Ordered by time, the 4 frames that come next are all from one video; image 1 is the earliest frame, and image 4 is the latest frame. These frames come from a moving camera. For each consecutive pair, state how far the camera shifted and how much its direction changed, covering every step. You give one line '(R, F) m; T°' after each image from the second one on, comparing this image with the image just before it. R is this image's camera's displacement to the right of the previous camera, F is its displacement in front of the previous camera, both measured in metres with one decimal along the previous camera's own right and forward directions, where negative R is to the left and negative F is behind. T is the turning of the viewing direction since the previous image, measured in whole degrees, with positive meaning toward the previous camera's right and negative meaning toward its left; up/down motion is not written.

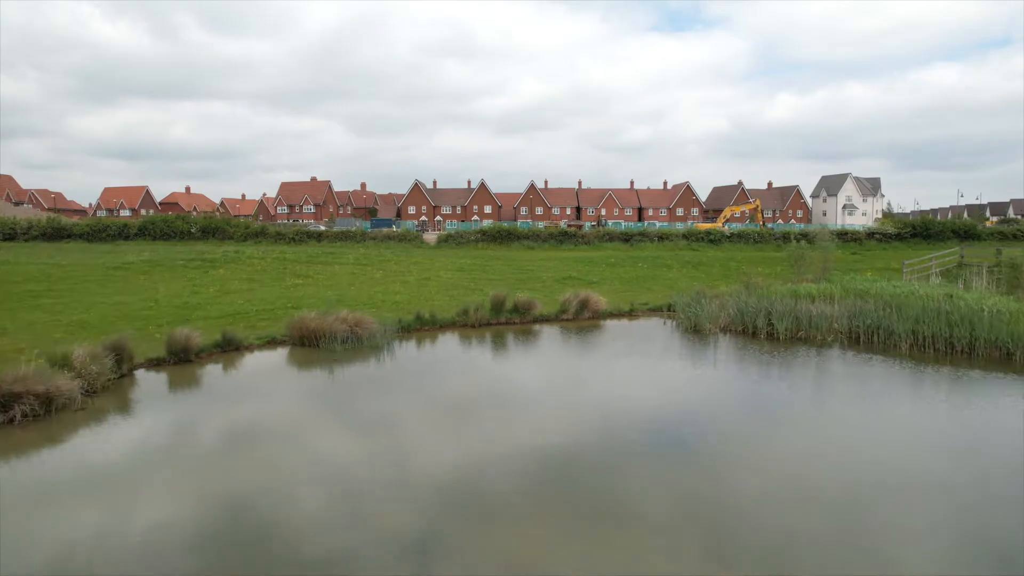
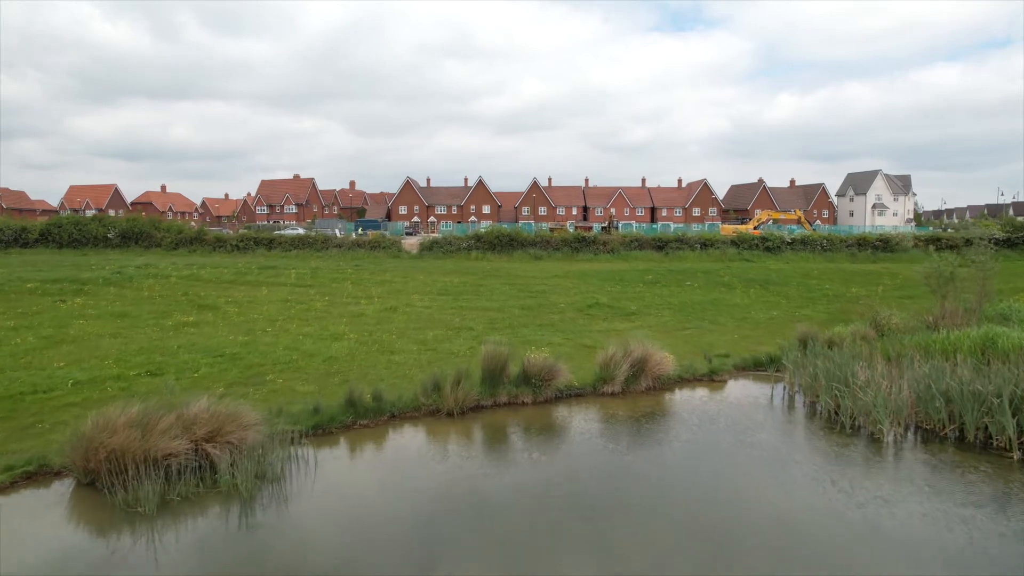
(-0.1, +8.3) m; 0°
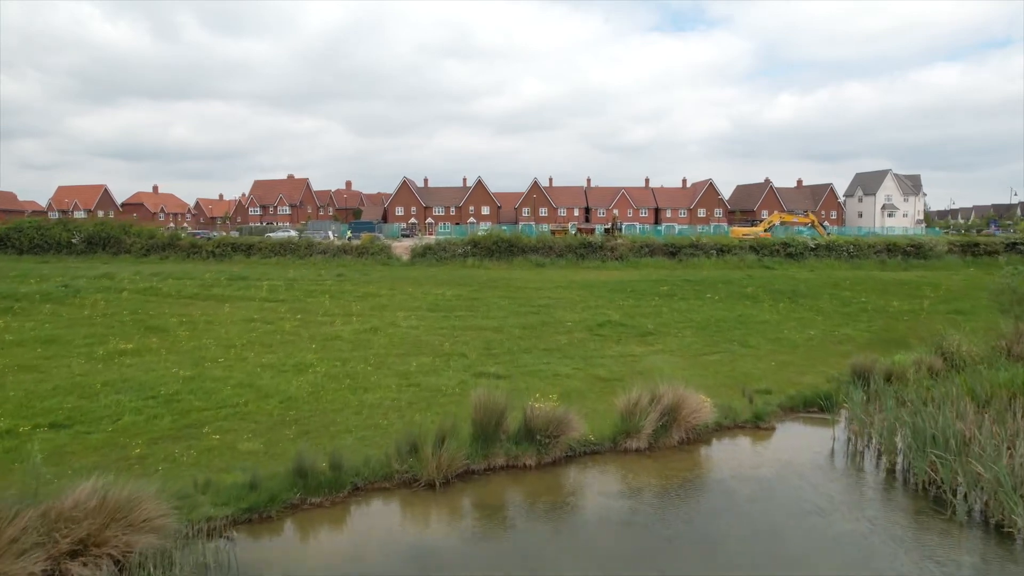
(0.0, +2.5) m; 0°
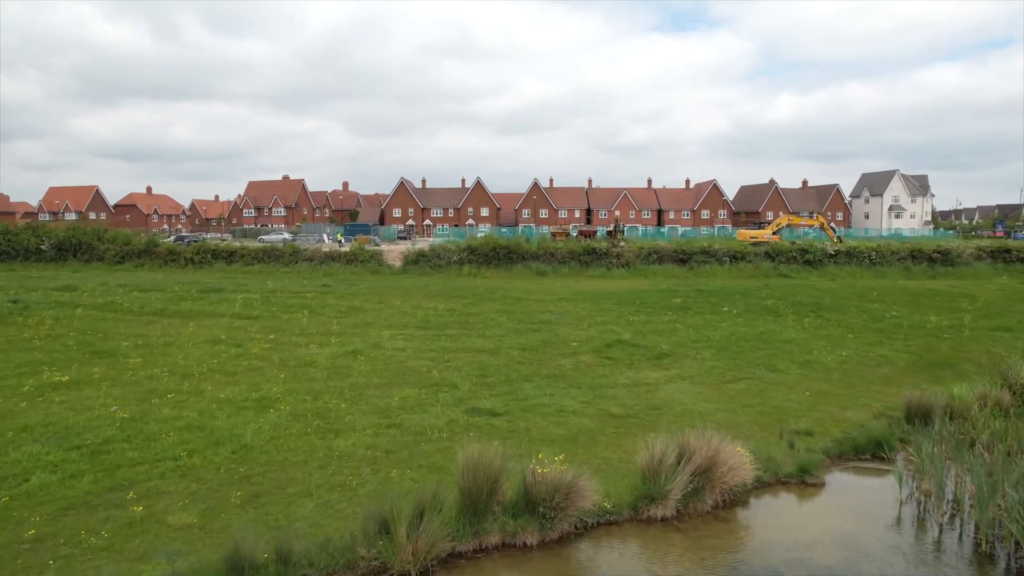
(0.0, +1.8) m; 0°
